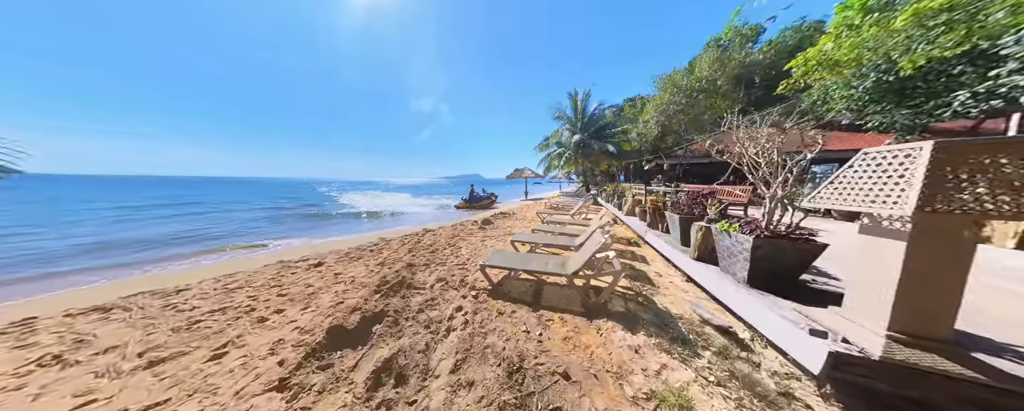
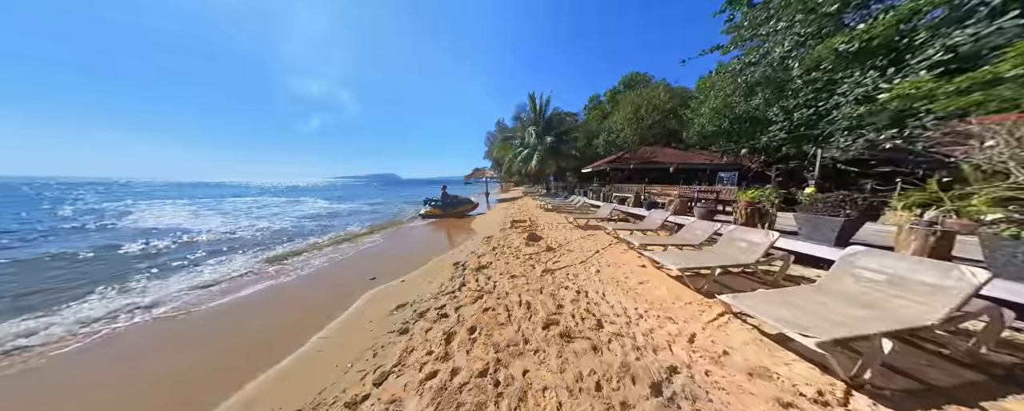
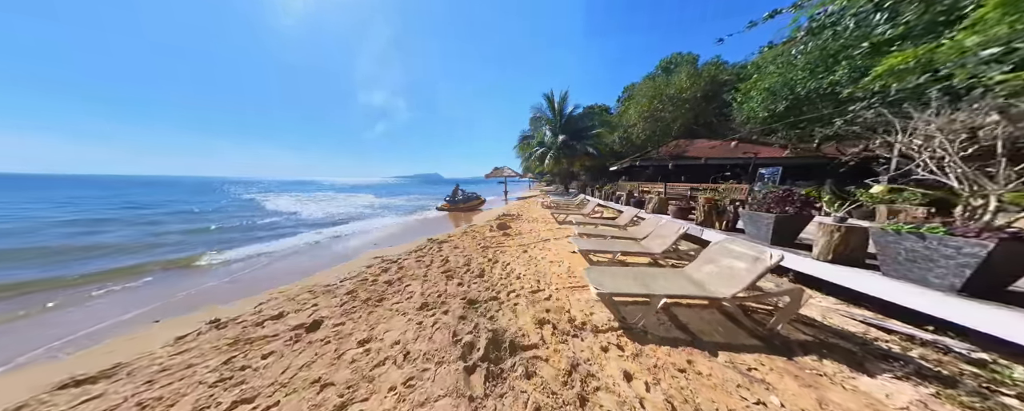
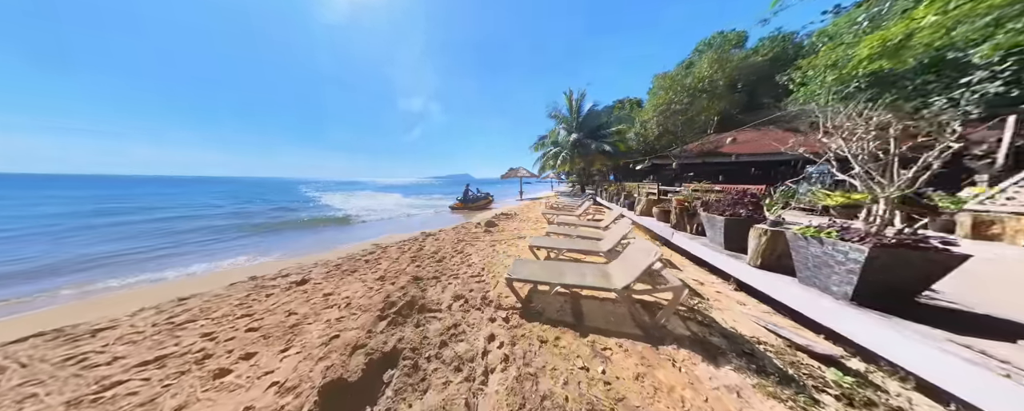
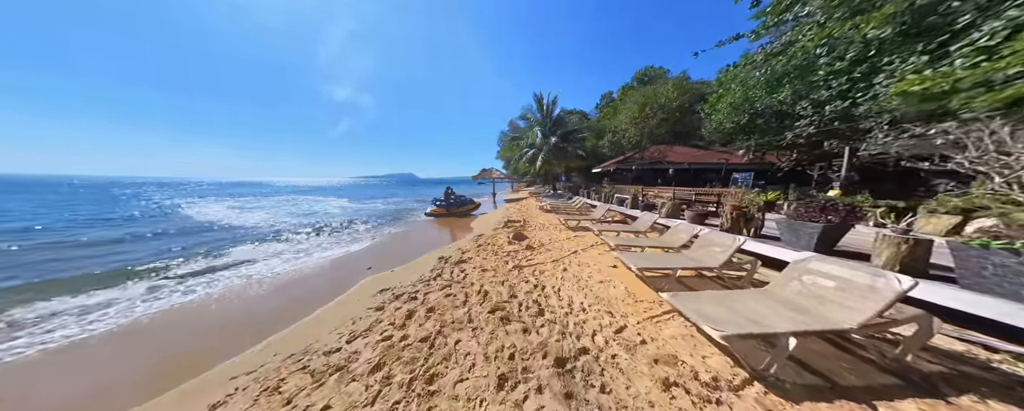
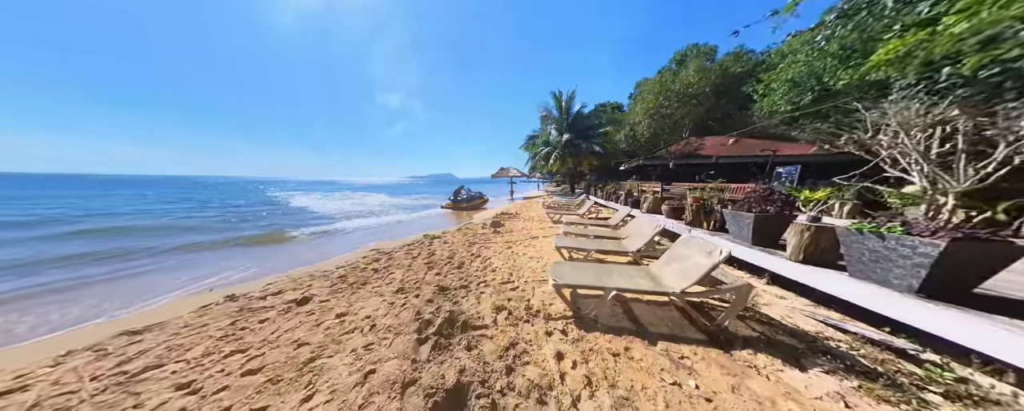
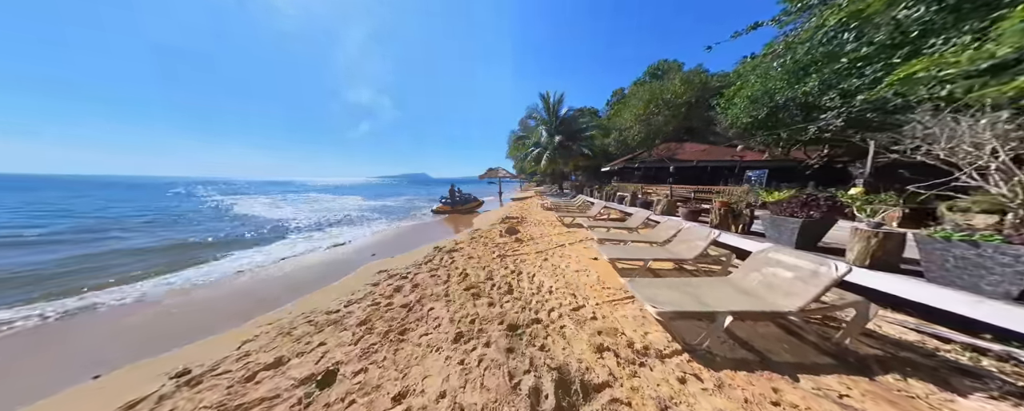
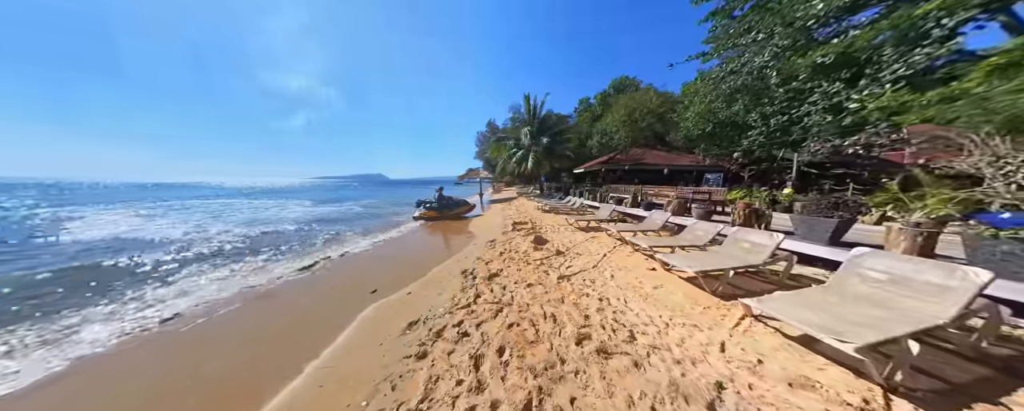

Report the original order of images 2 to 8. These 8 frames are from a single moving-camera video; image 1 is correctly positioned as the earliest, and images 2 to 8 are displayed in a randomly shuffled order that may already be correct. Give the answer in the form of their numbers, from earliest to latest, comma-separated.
4, 6, 3, 7, 5, 2, 8
